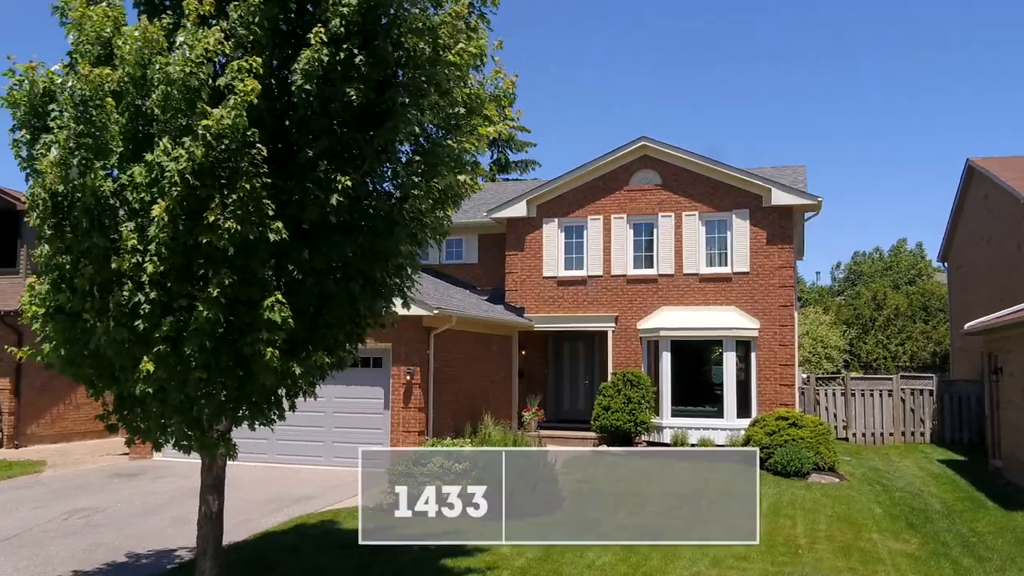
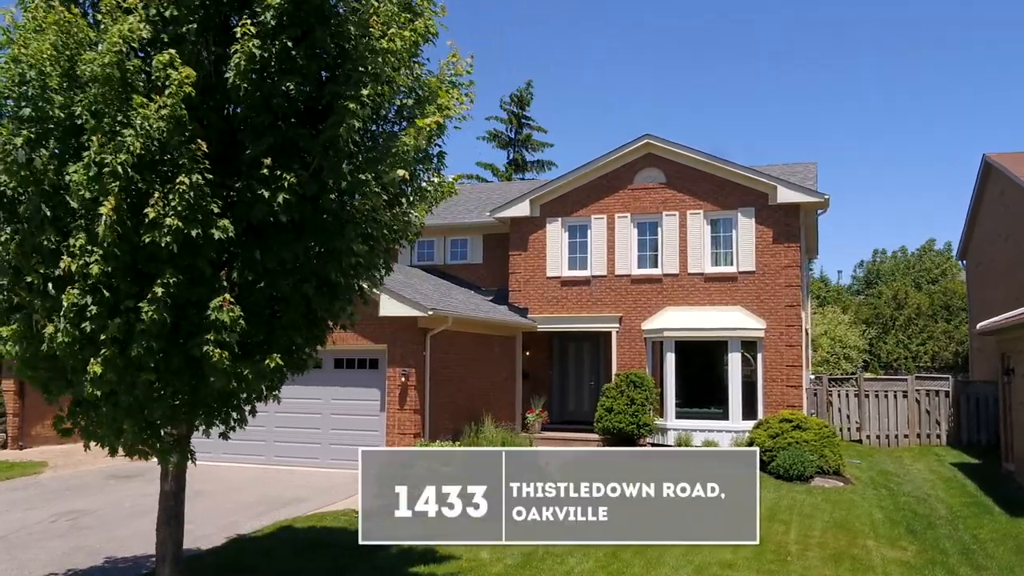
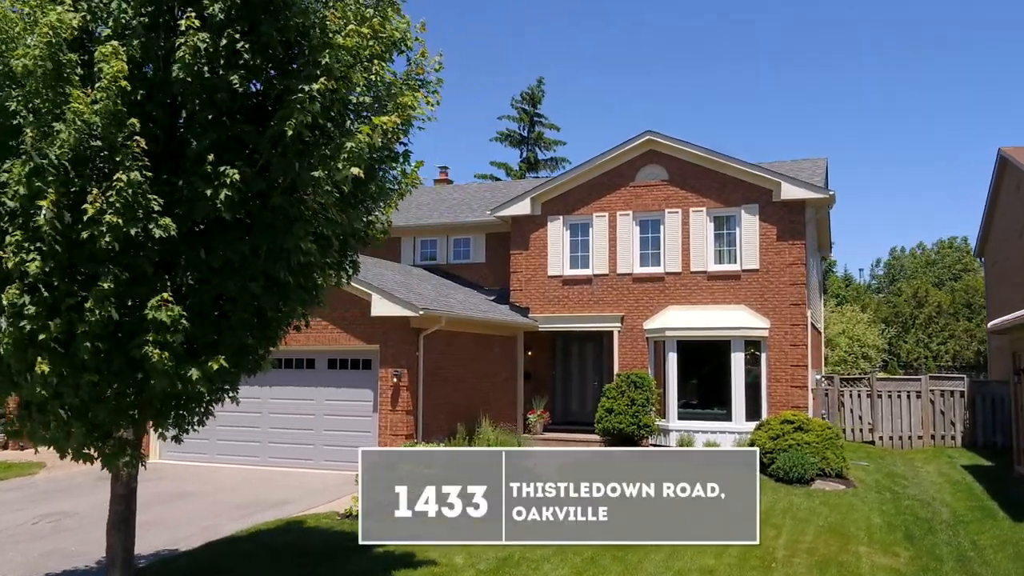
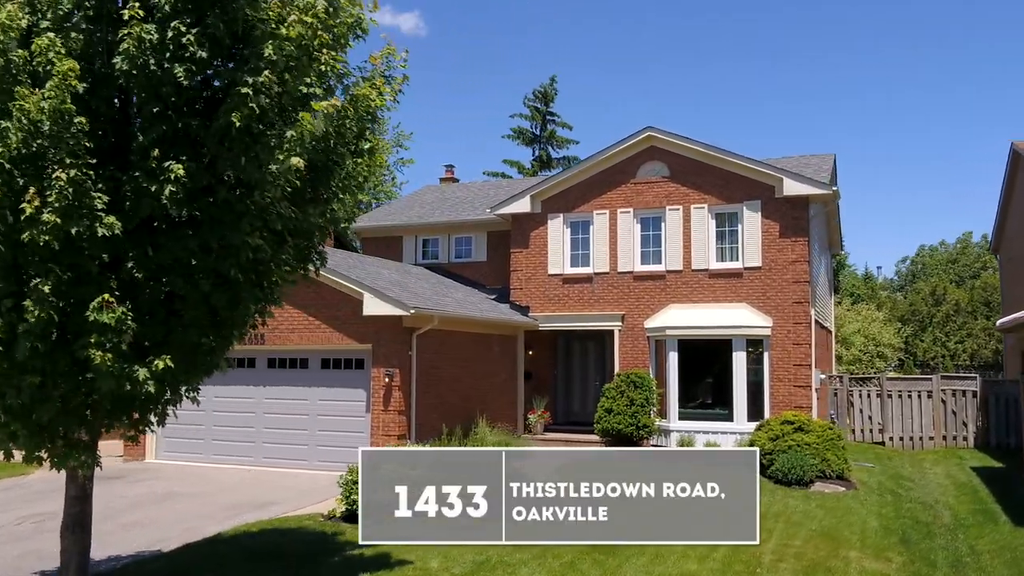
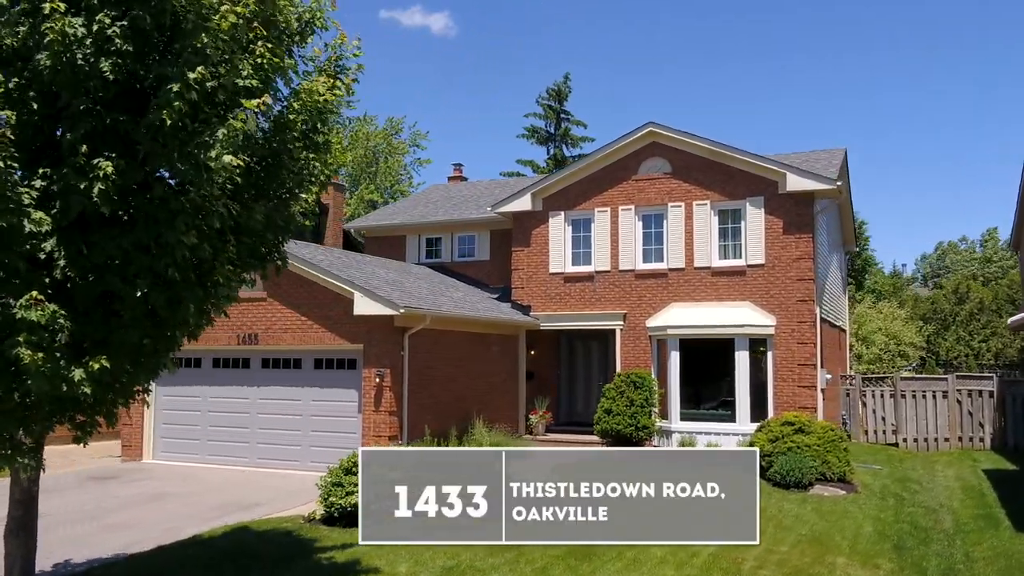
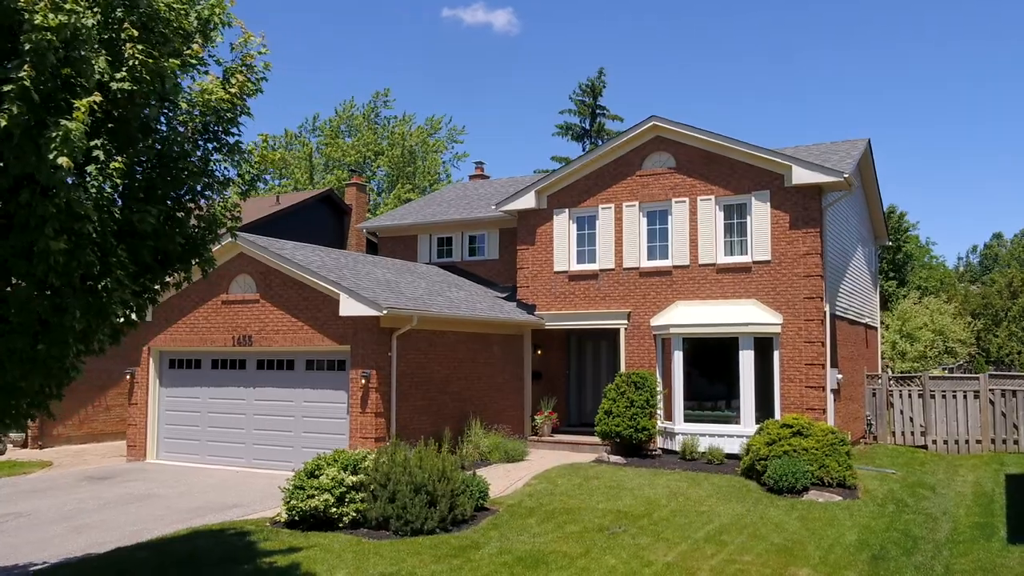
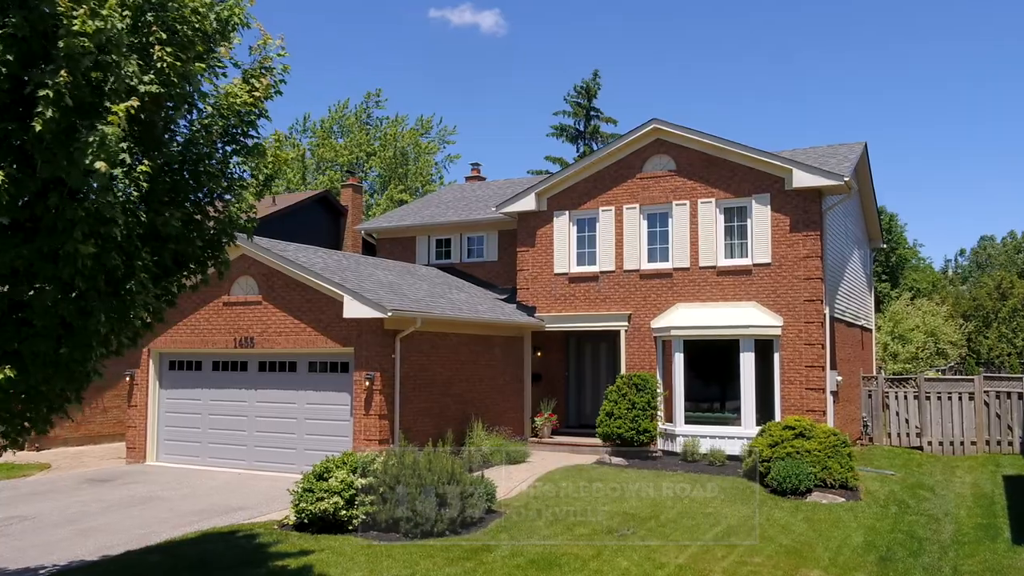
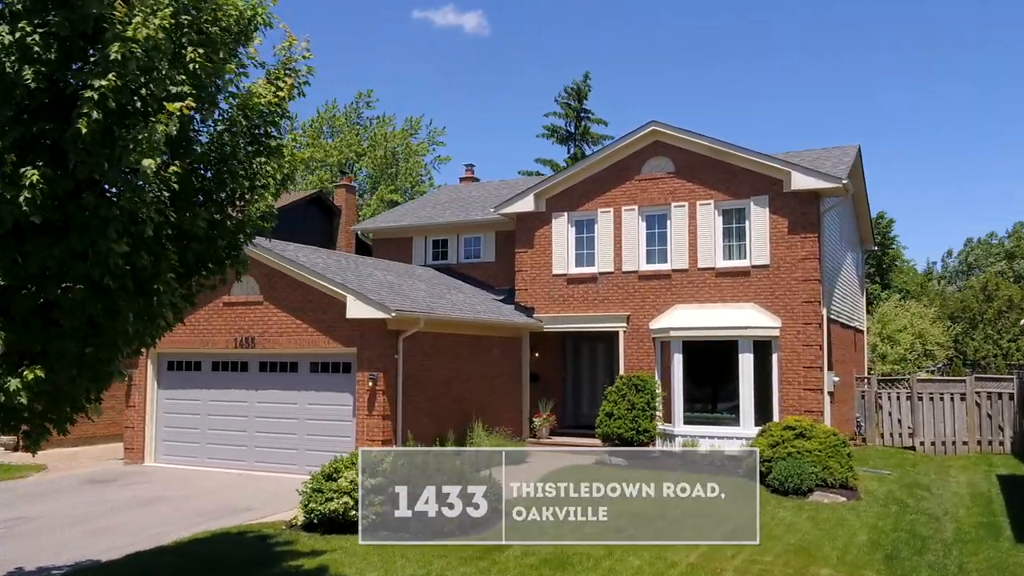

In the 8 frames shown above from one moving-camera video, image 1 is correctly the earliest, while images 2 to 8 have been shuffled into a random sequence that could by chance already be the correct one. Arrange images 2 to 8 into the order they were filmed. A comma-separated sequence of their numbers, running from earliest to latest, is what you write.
2, 3, 4, 5, 8, 7, 6
